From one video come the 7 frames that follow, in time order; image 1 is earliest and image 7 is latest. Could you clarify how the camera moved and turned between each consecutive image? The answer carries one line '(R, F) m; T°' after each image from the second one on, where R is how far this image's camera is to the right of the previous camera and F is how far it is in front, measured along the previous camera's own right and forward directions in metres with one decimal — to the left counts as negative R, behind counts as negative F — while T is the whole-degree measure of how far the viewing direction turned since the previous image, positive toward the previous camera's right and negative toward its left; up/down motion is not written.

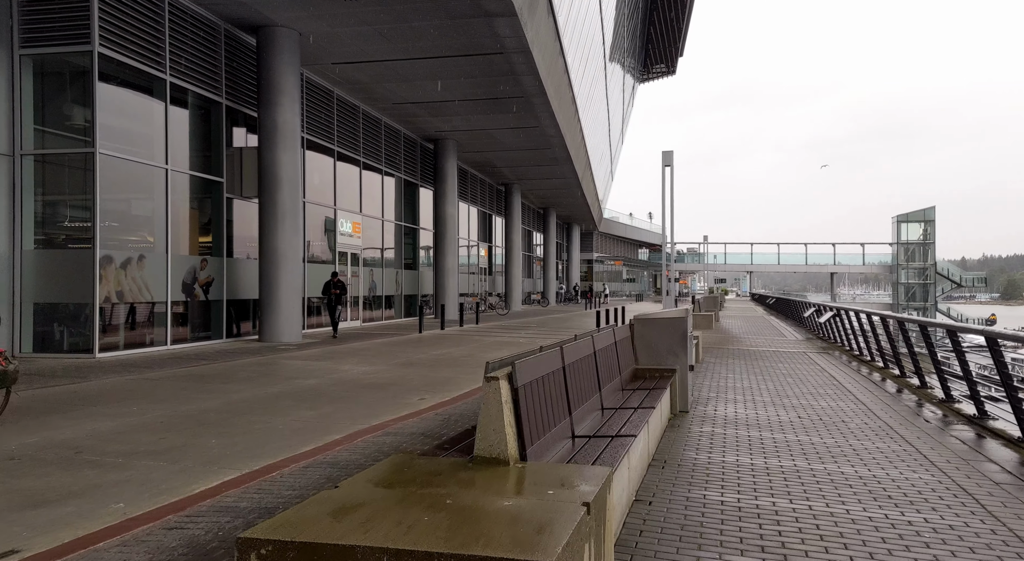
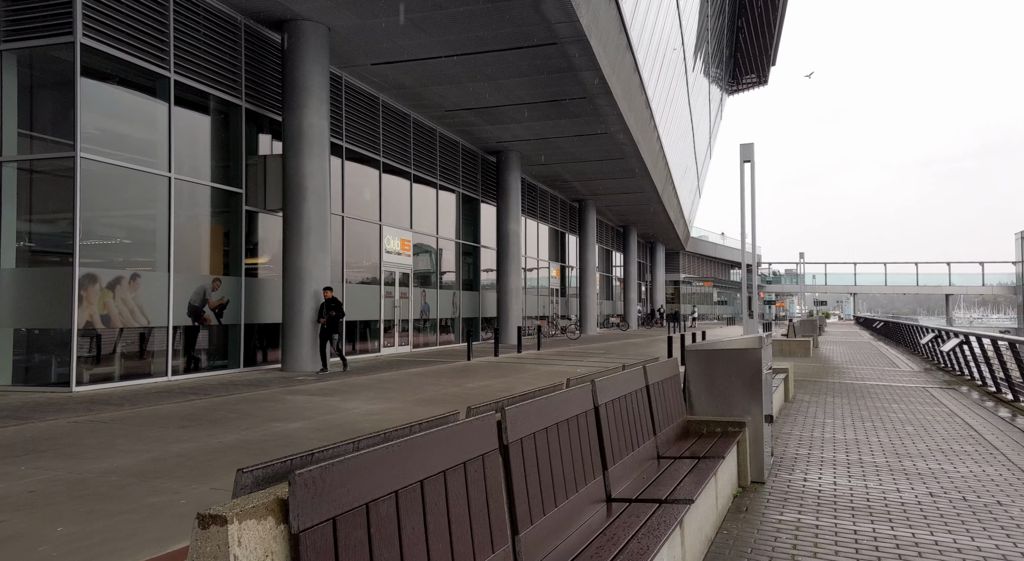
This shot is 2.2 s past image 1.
(+0.7, +2.1) m; -7°
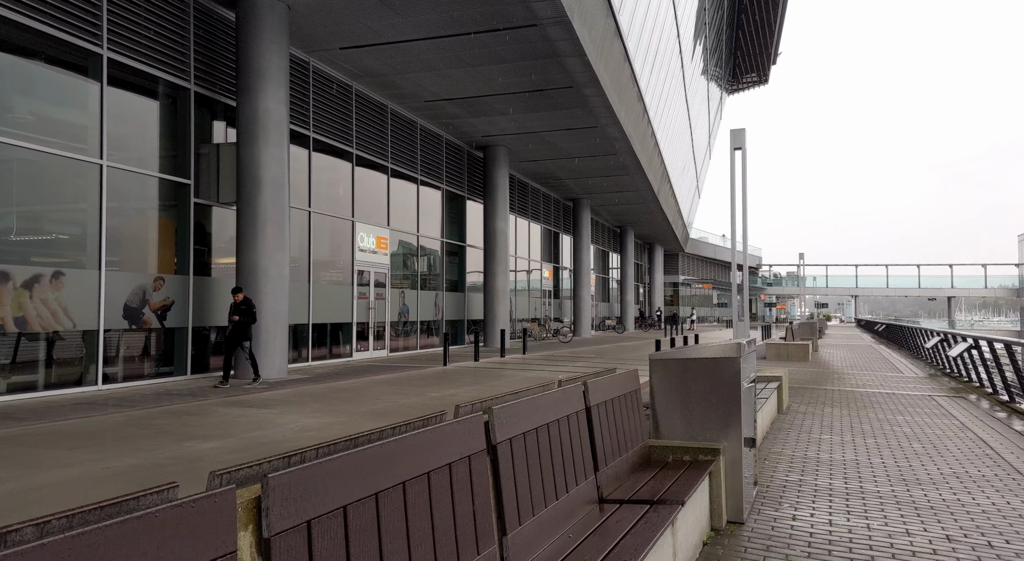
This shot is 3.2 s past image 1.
(+0.5, +1.0) m; 0°
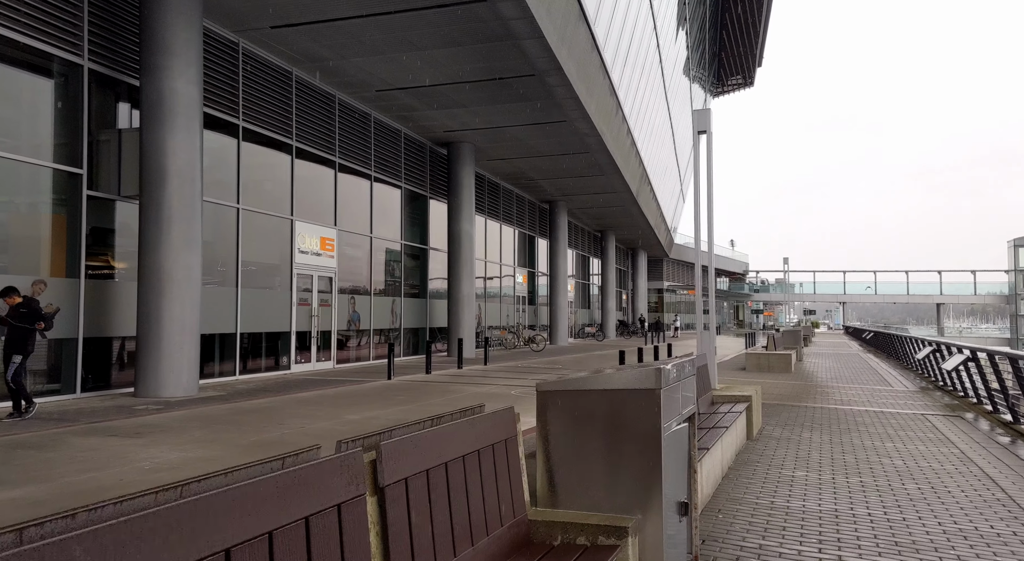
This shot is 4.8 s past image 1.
(+0.7, +1.5) m; +1°
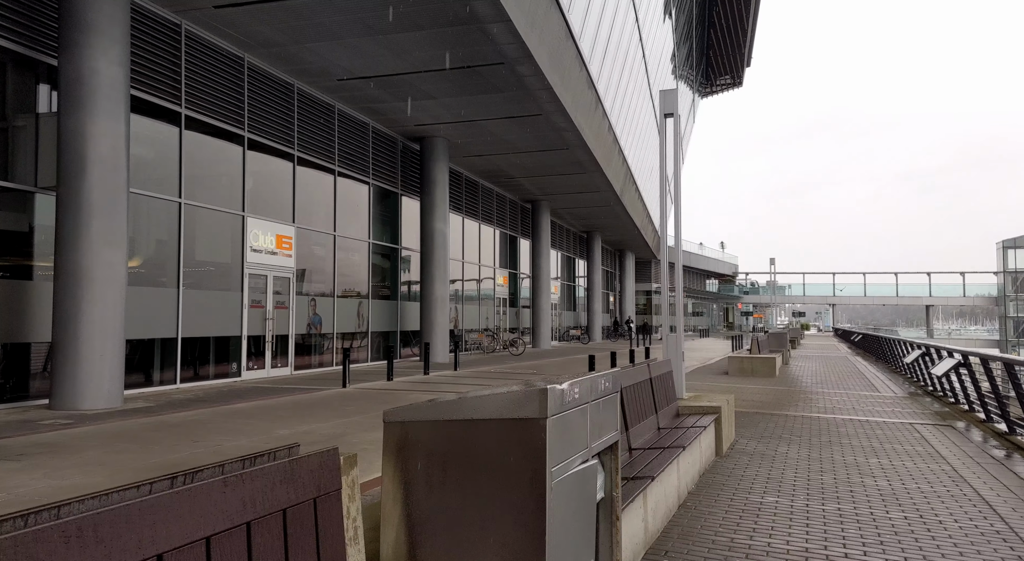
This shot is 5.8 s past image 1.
(+0.5, +0.9) m; +1°
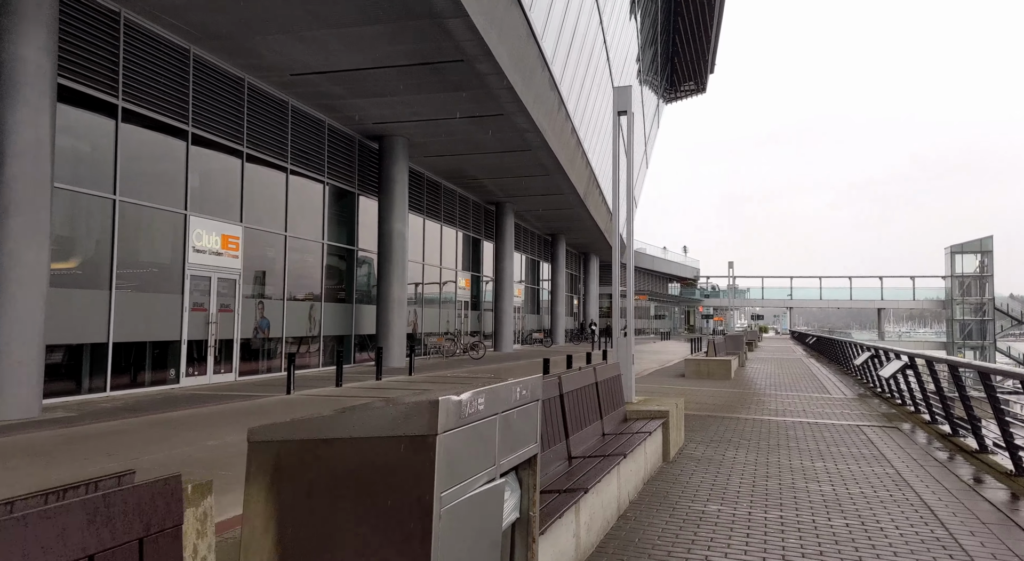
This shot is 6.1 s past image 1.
(+0.2, +0.2) m; +3°
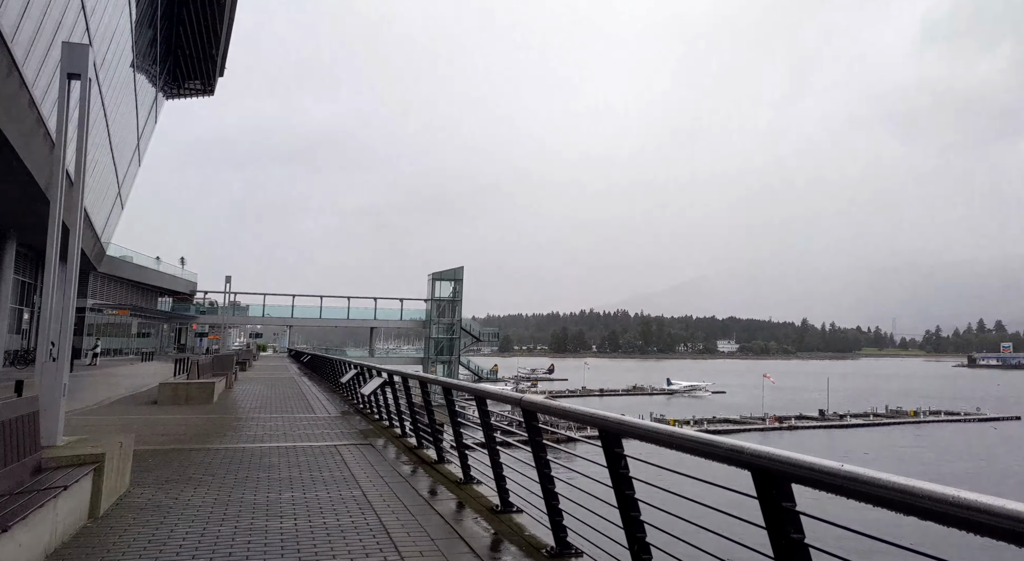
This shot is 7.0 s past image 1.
(+0.5, +0.7) m; +37°
